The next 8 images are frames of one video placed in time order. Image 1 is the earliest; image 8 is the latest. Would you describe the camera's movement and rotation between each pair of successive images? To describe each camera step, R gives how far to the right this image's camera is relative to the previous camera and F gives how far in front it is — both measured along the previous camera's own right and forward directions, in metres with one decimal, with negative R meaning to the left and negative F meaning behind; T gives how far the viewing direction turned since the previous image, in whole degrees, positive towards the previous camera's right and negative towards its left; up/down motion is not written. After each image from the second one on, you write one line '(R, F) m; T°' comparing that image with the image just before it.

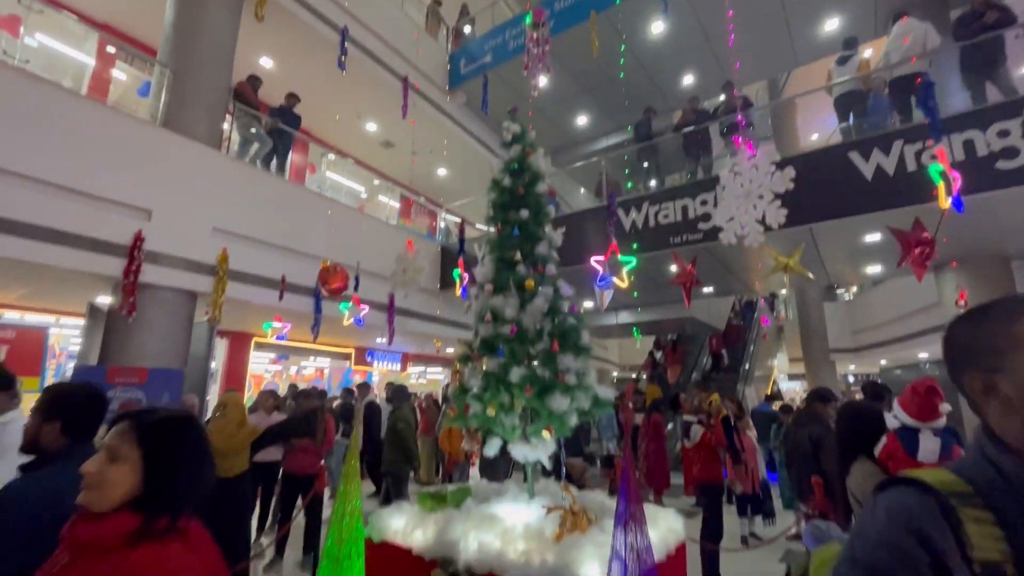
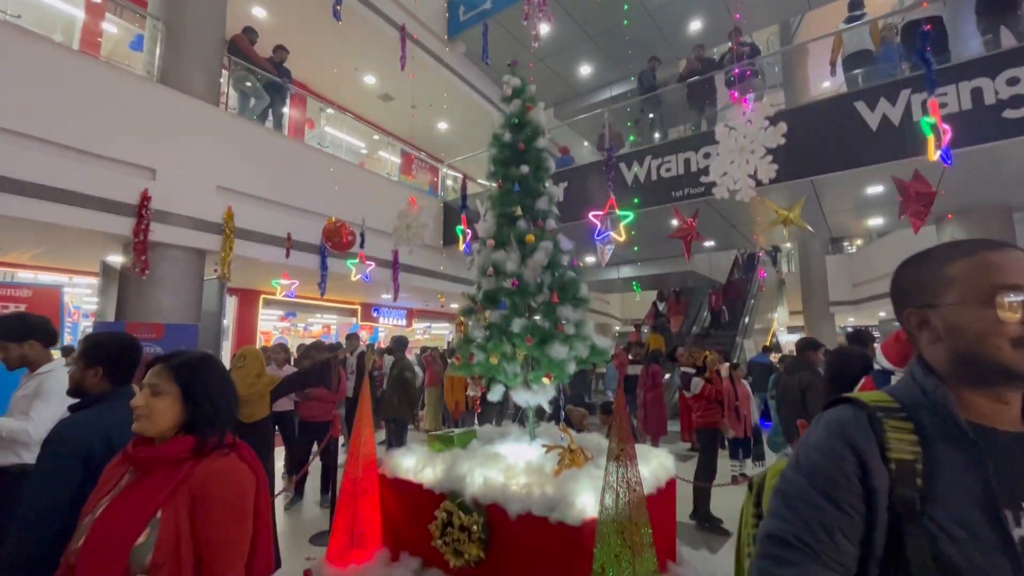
(0.0, -0.1) m; 0°
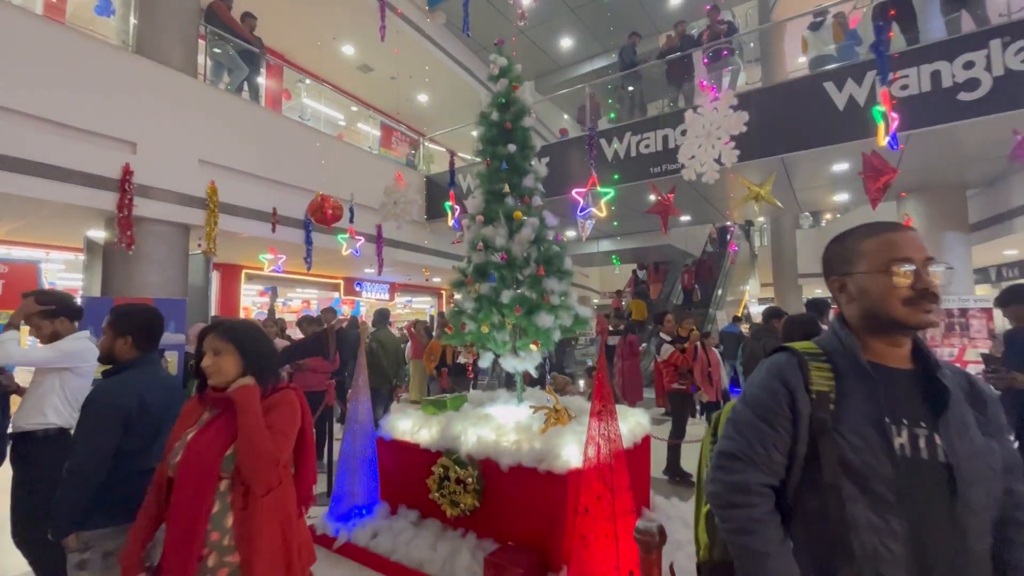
(-0.1, -0.2) m; +2°
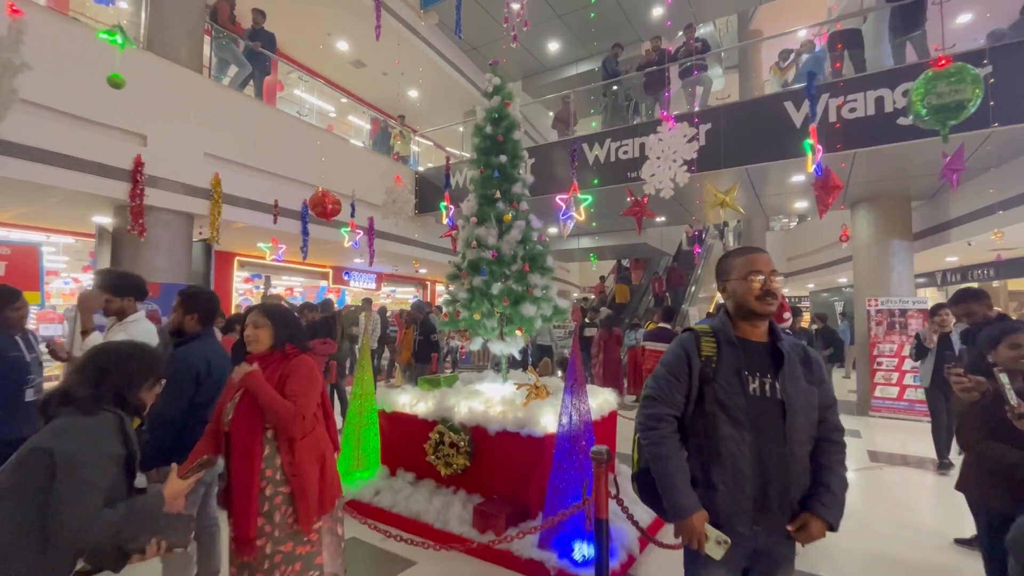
(-0.1, -0.5) m; +2°
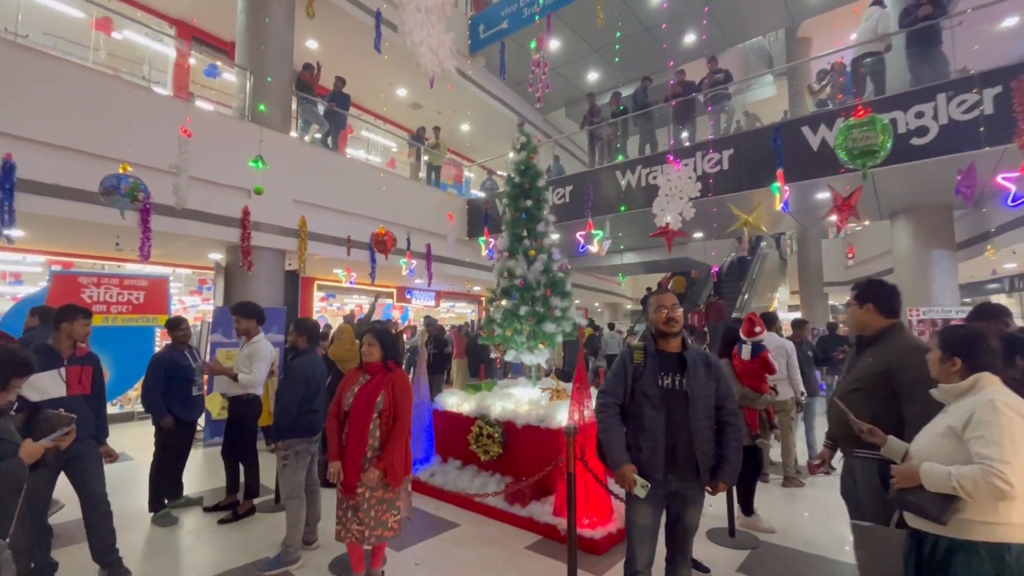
(+0.3, -0.8) m; -7°
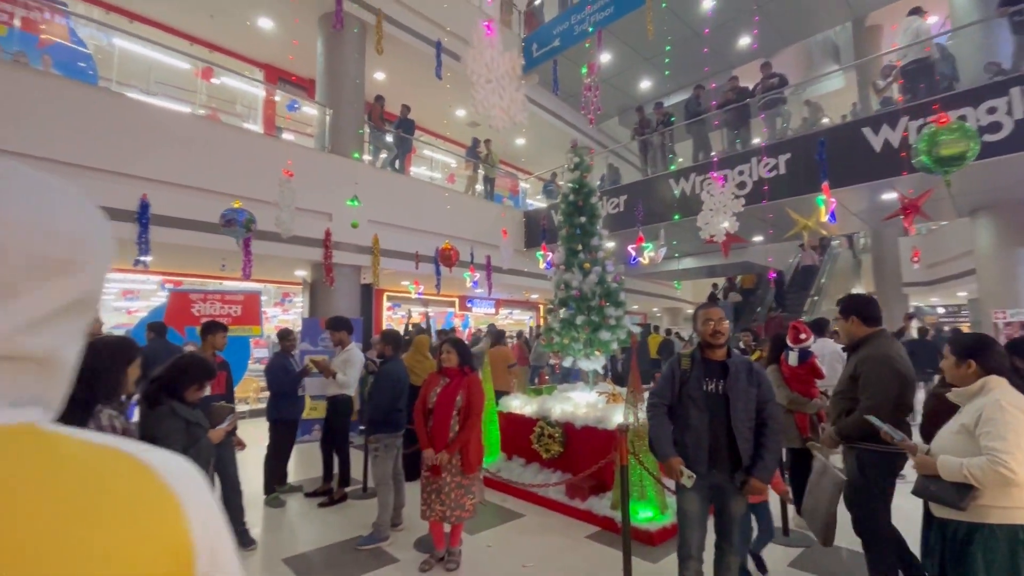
(0.0, -0.4) m; -7°
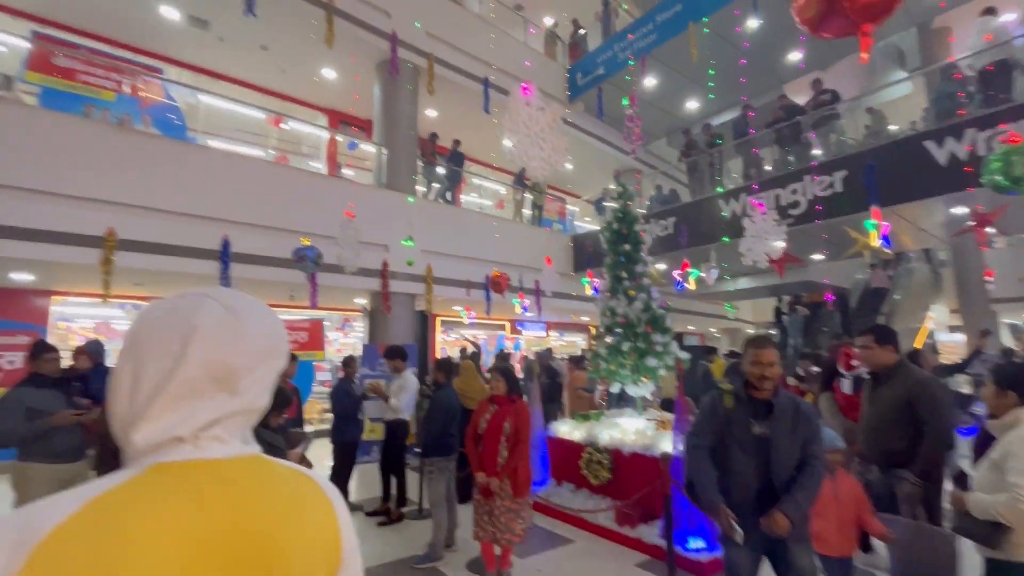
(+0.1, -0.2) m; -6°
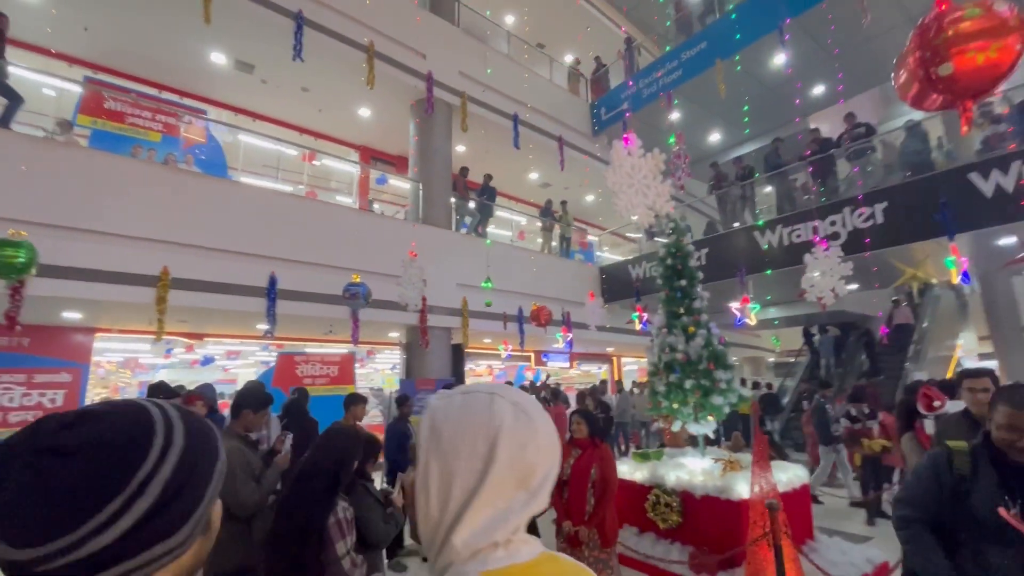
(-0.5, 0.0) m; -1°
